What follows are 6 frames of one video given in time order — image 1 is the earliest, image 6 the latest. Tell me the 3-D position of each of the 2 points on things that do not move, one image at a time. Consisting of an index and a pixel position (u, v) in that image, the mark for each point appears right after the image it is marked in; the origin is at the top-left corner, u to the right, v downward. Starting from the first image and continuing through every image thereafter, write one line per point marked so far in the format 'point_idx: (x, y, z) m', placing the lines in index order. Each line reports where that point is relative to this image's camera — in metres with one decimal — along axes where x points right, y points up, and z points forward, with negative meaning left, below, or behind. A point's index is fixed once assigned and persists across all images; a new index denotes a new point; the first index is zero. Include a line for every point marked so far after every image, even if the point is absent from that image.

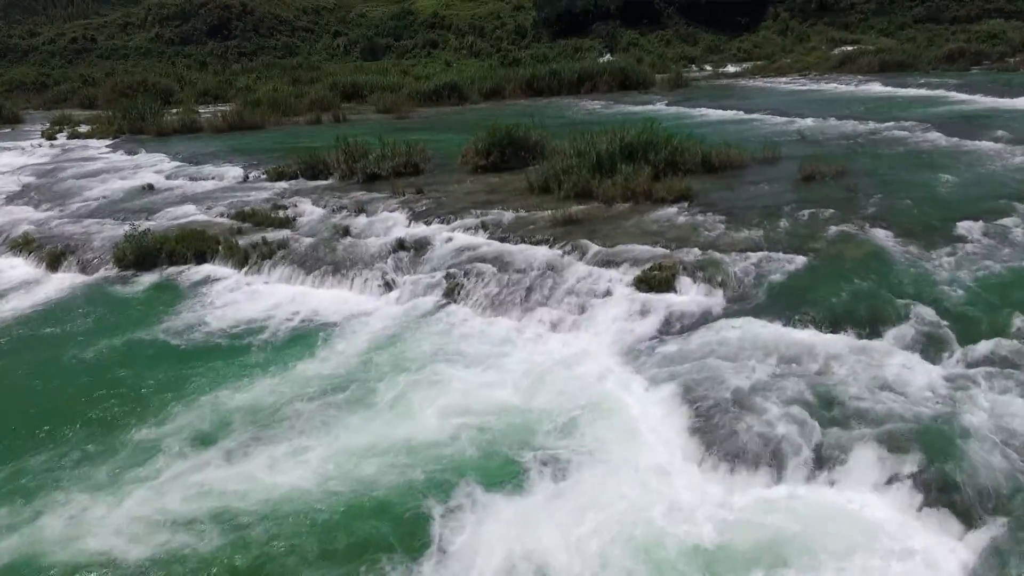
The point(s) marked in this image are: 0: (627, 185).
0: (+2.0, +1.8, +12.9) m
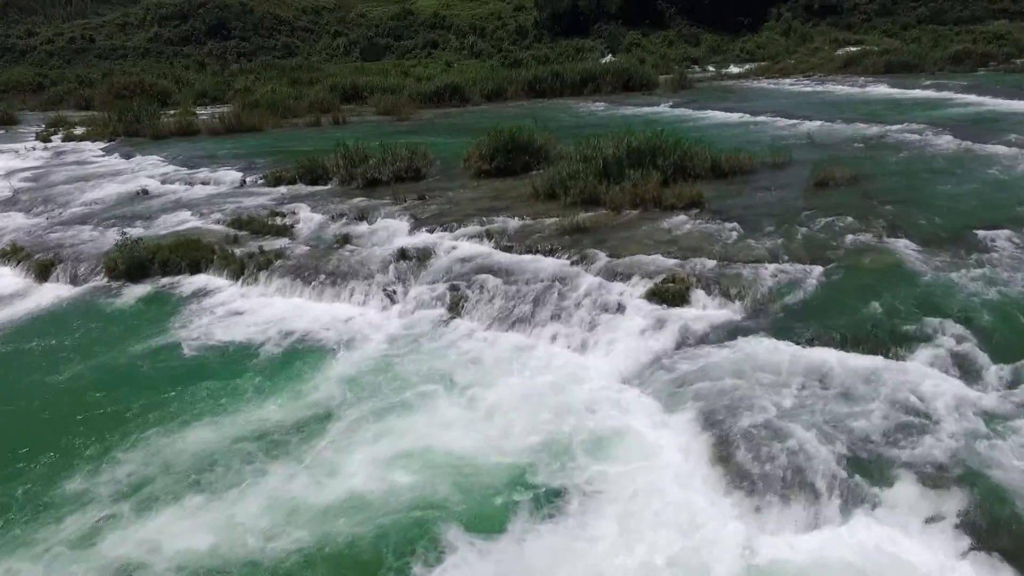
0: (+2.1, +1.6, +12.5) m
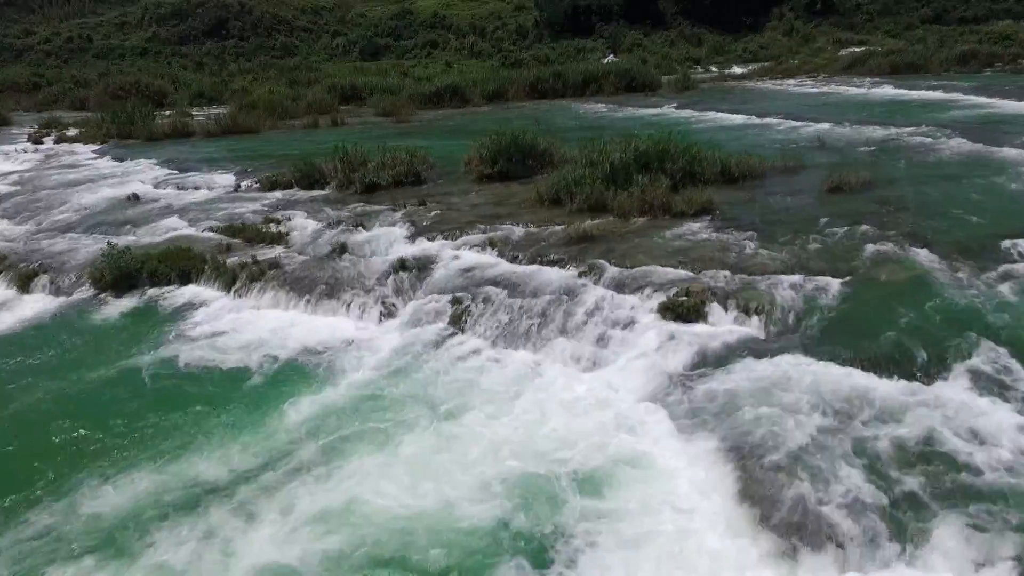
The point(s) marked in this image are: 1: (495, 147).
0: (+2.1, +1.5, +12.0) m
1: (-0.3, +2.8, +14.5) m
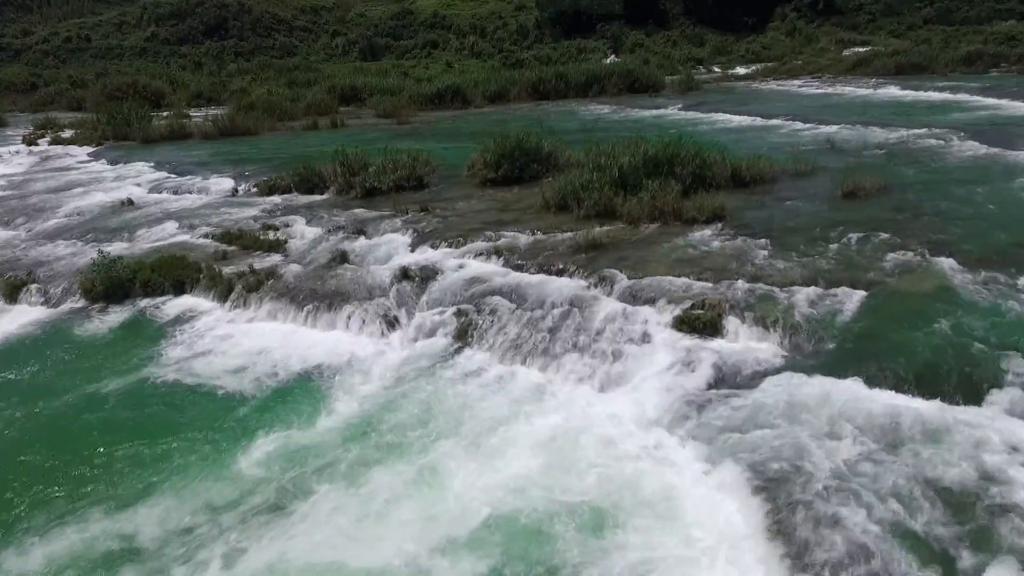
0: (+2.2, +1.3, +11.6) m
1: (-0.2, +2.6, +14.1) m
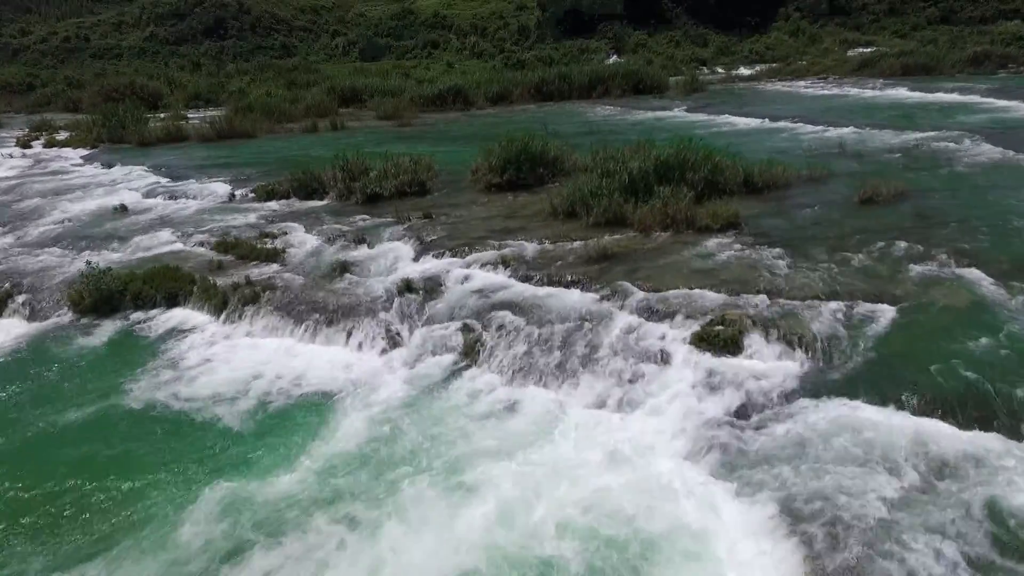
0: (+2.3, +1.2, +11.2) m
1: (-0.1, +2.5, +13.7) m
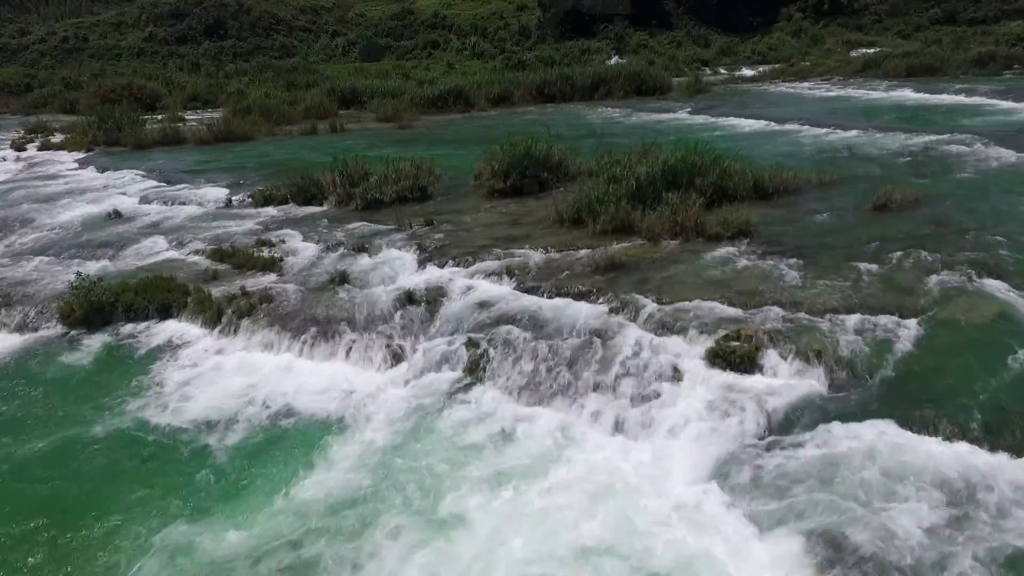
0: (+2.4, +1.0, +10.9) m
1: (-0.1, +2.3, +13.4) m
